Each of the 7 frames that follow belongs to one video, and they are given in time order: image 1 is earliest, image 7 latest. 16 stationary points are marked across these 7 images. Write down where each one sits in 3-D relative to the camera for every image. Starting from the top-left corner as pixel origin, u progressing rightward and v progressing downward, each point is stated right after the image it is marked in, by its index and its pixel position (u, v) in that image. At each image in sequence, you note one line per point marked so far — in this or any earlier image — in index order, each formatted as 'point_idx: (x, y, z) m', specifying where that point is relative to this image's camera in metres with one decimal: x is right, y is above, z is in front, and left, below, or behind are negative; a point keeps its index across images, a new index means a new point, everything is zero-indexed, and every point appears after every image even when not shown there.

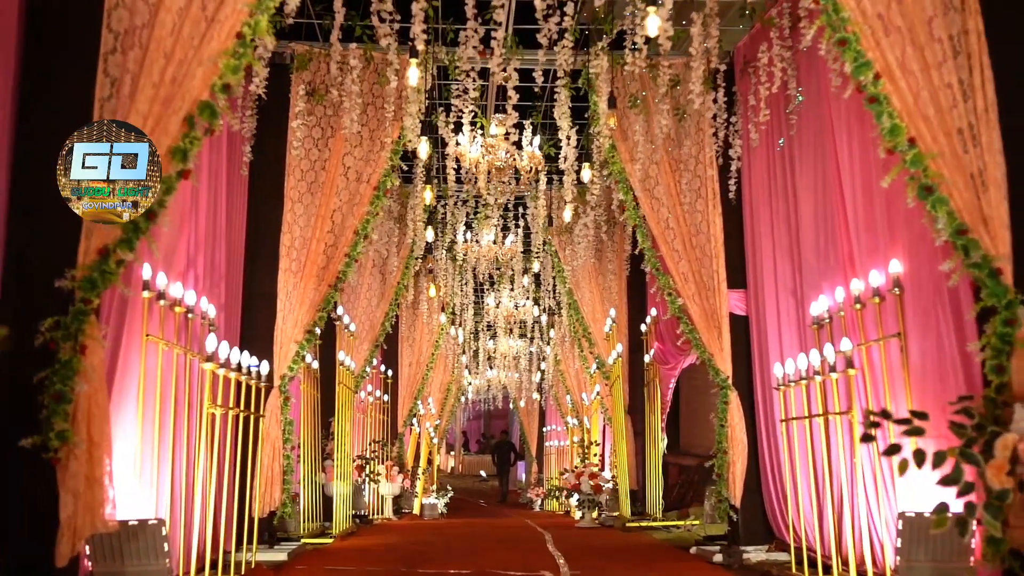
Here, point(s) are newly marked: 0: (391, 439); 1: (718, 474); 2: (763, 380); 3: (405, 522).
0: (-1.4, -1.7, +10.9) m
1: (+1.2, -1.1, +5.6) m
2: (+1.5, -0.5, +5.5) m
3: (-1.1, -2.5, +9.9) m
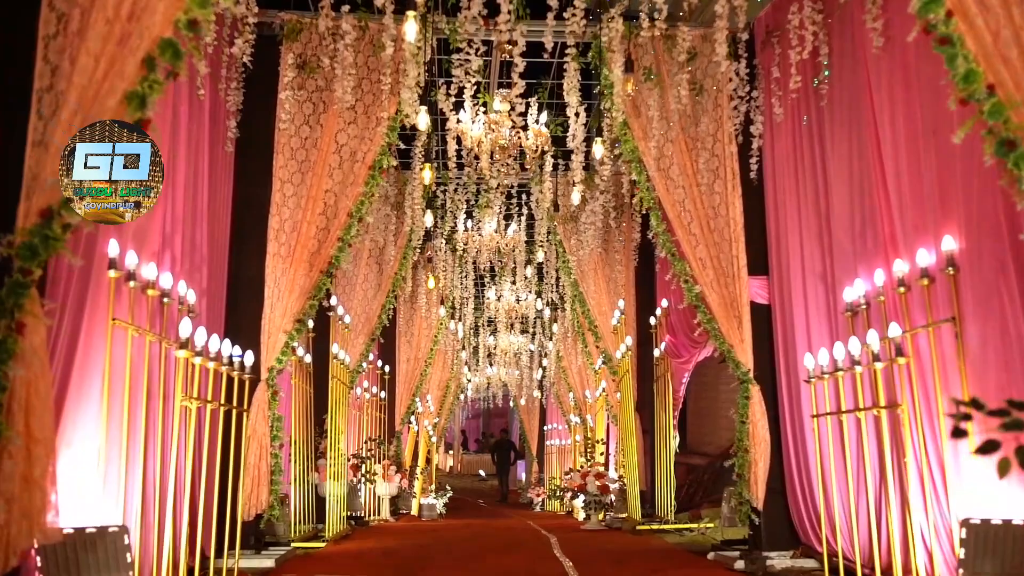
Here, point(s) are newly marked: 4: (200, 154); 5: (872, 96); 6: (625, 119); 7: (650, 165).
0: (-1.4, -1.7, +10.5) m
1: (+1.2, -1.0, +5.3) m
2: (+1.5, -0.5, +5.1) m
3: (-1.1, -2.4, +9.5) m
4: (-1.5, +0.7, +4.7) m
5: (+1.6, +0.8, +4.1) m
6: (+0.7, +1.0, +5.6) m
7: (+0.8, +0.7, +5.5) m
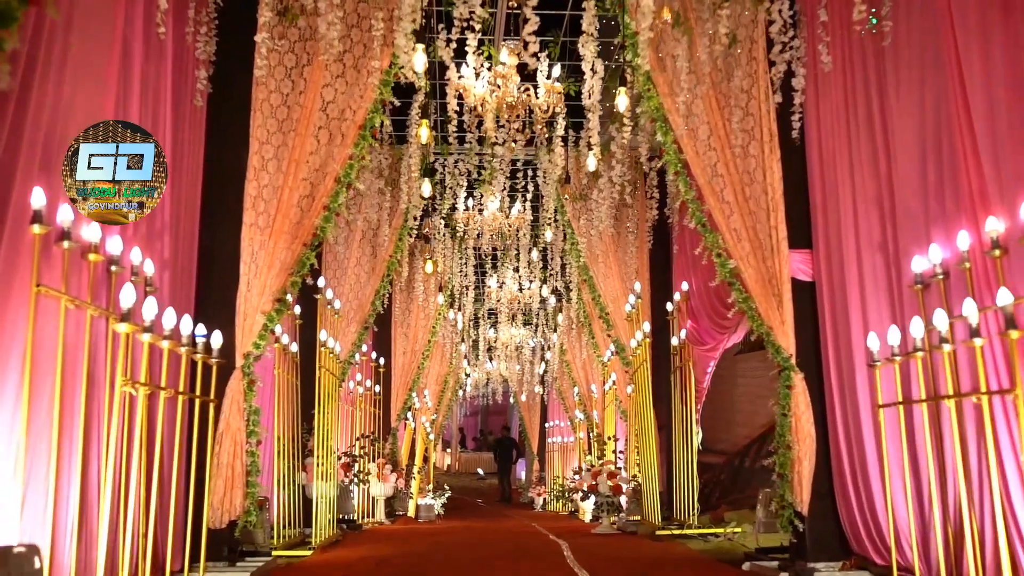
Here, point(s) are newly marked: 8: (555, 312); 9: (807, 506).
0: (-1.3, -1.5, +9.9) m
1: (+1.3, -0.9, +4.6) m
2: (+1.6, -0.3, +4.5) m
3: (-1.1, -2.2, +8.9) m
4: (-1.5, +0.8, +4.0) m
5: (+1.6, +1.0, +3.5) m
6: (+0.7, +1.1, +4.9) m
7: (+0.9, +0.8, +4.9) m
8: (+0.6, -0.3, +13.8) m
9: (+1.4, -1.0, +4.5) m
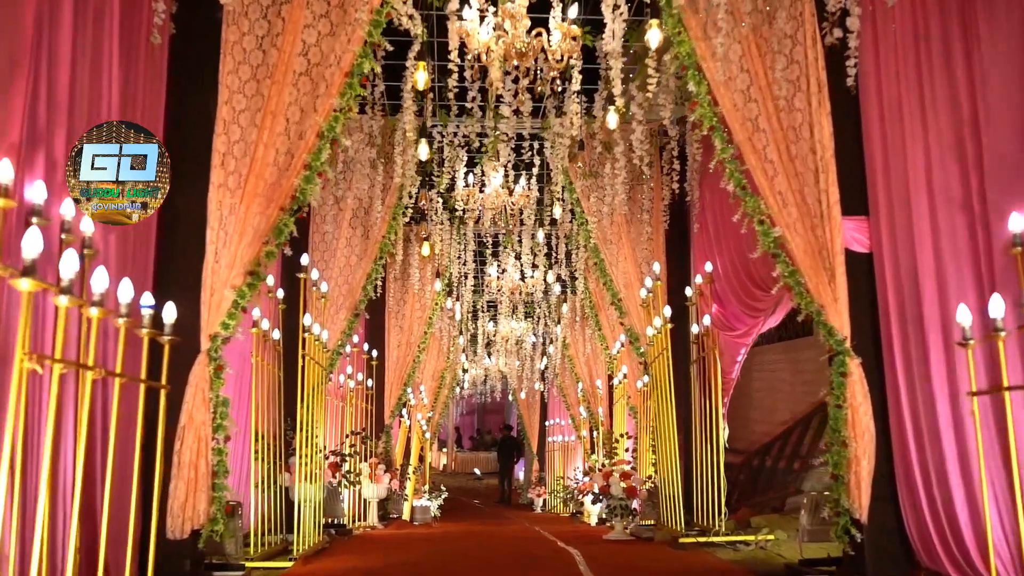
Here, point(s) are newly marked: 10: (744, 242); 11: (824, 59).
0: (-1.3, -1.4, +9.2) m
1: (+1.3, -0.8, +4.0) m
2: (+1.6, -0.2, +3.8) m
3: (-1.0, -2.1, +8.2) m
4: (-1.4, +0.9, +3.4) m
5: (+1.7, +1.1, +2.8) m
6: (+0.7, +1.2, +4.3) m
7: (+0.9, +1.0, +4.2) m
8: (+0.6, -0.2, +13.2) m
9: (+1.4, -0.9, +3.8) m
10: (+1.3, +0.3, +5.3) m
11: (+1.4, +1.0, +4.3) m
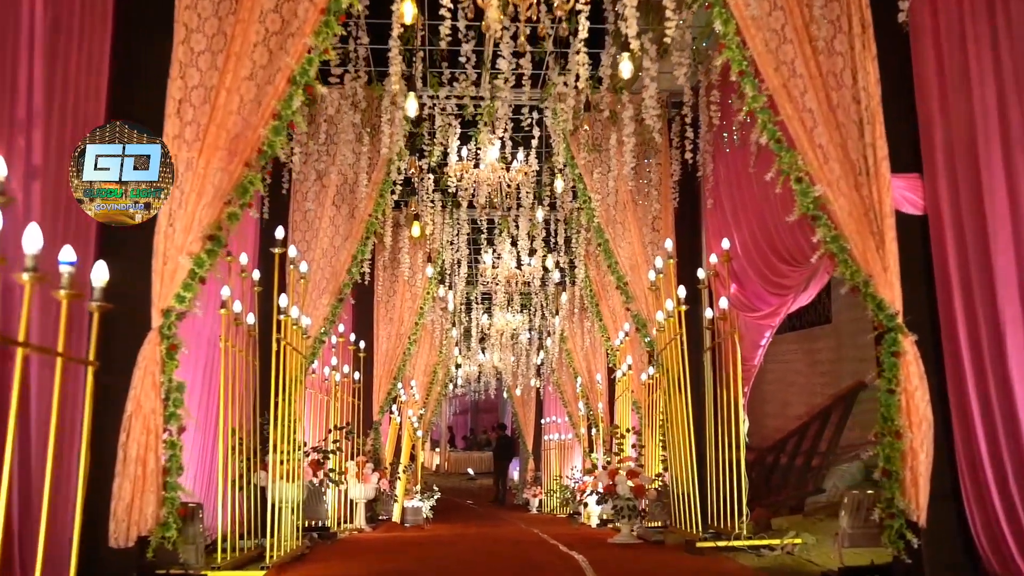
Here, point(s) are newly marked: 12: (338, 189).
0: (-1.3, -1.3, +8.7) m
1: (+1.3, -0.7, +3.4) m
2: (+1.6, -0.1, +3.3) m
3: (-1.1, -2.0, +7.7) m
4: (-1.4, +1.0, +2.8) m
5: (+1.7, +1.2, +2.3) m
6: (+0.8, +1.4, +3.7) m
7: (+0.9, +1.1, +3.7) m
8: (+0.6, -0.1, +12.7) m
9: (+1.4, -0.8, +3.3) m
10: (+1.3, +0.4, +4.8) m
11: (+1.4, +1.2, +3.8) m
12: (-1.2, +0.7, +6.7) m
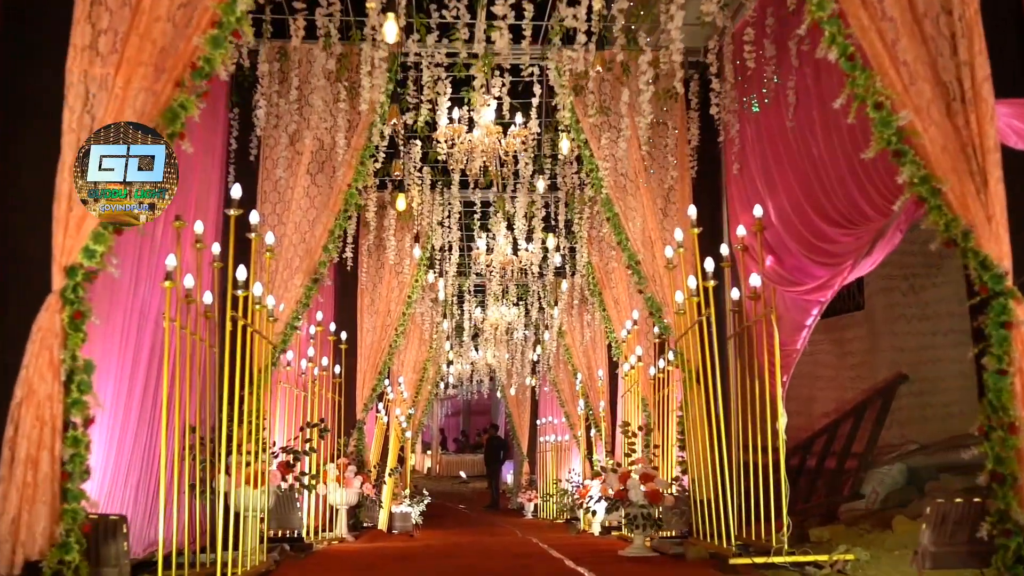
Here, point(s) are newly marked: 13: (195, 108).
0: (-1.4, -1.2, +7.9) m
1: (+1.4, -0.5, +2.7) m
2: (+1.6, 0.0, +2.6) m
3: (-1.1, -1.9, +6.9) m
4: (-1.4, +1.2, +2.1) m
5: (+1.7, +1.3, +1.5) m
6: (+0.8, +1.5, +3.0) m
7: (+0.9, +1.2, +2.9) m
8: (+0.5, 0.0, +11.9) m
9: (+1.4, -0.6, +2.5) m
10: (+1.3, +0.5, +4.0) m
11: (+1.4, +1.3, +3.0) m
12: (-1.2, +0.8, +5.9) m
13: (-0.9, +0.5, +2.8) m
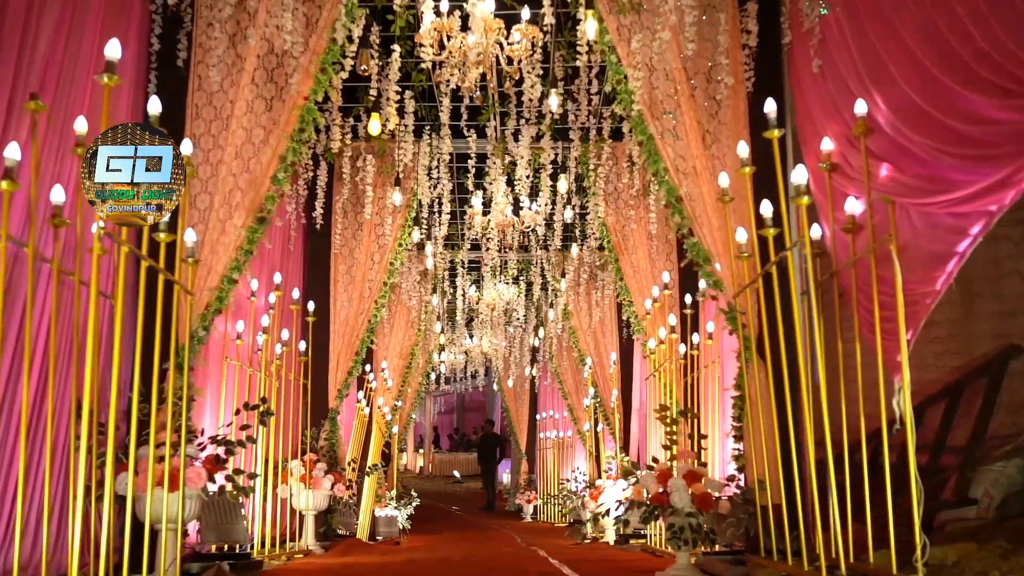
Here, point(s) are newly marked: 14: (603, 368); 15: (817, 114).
0: (-1.4, -0.9, +6.6) m
1: (+1.4, -0.3, +1.3) m
2: (+1.7, +0.3, +1.2) m
3: (-1.1, -1.6, +5.6) m
4: (-1.4, +1.4, +0.7) m
5: (+1.7, +1.6, +0.2) m
6: (+0.8, +1.8, +1.6) m
7: (+0.9, +1.5, +1.6) m
8: (+0.5, +0.3, +10.6) m
9: (+1.5, -0.4, +1.2) m
10: (+1.4, +0.8, +2.7) m
11: (+1.5, +1.6, +1.7) m
12: (-1.2, +1.1, +4.5) m
13: (-0.9, +0.8, +1.5) m
14: (+0.8, -0.7, +8.5) m
15: (+1.3, +0.8, +4.1) m
